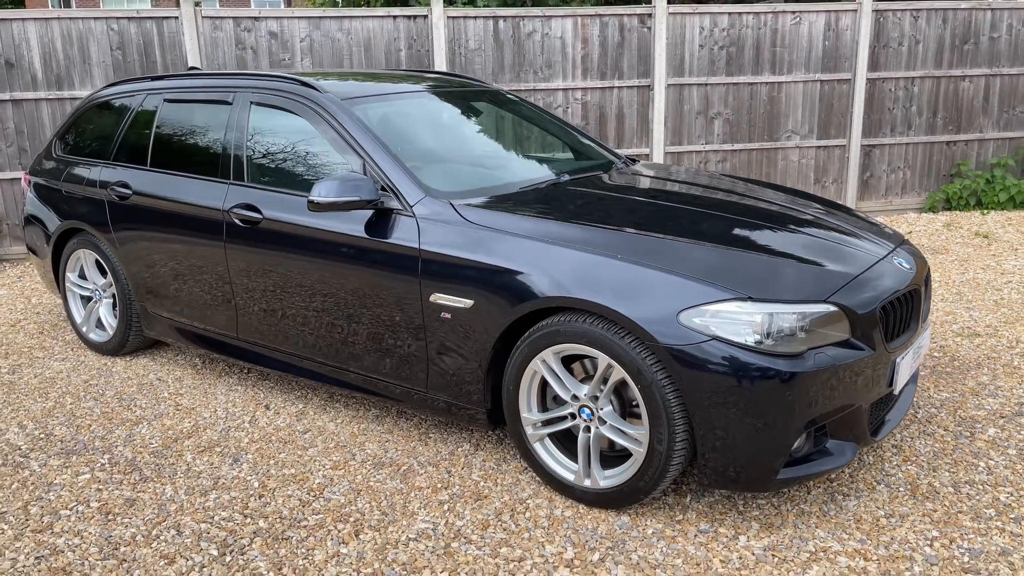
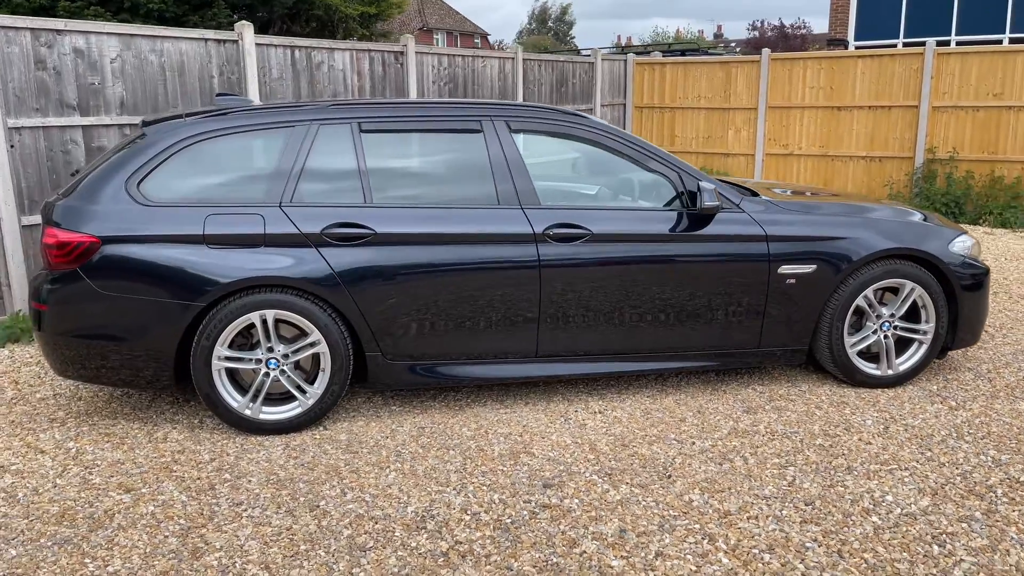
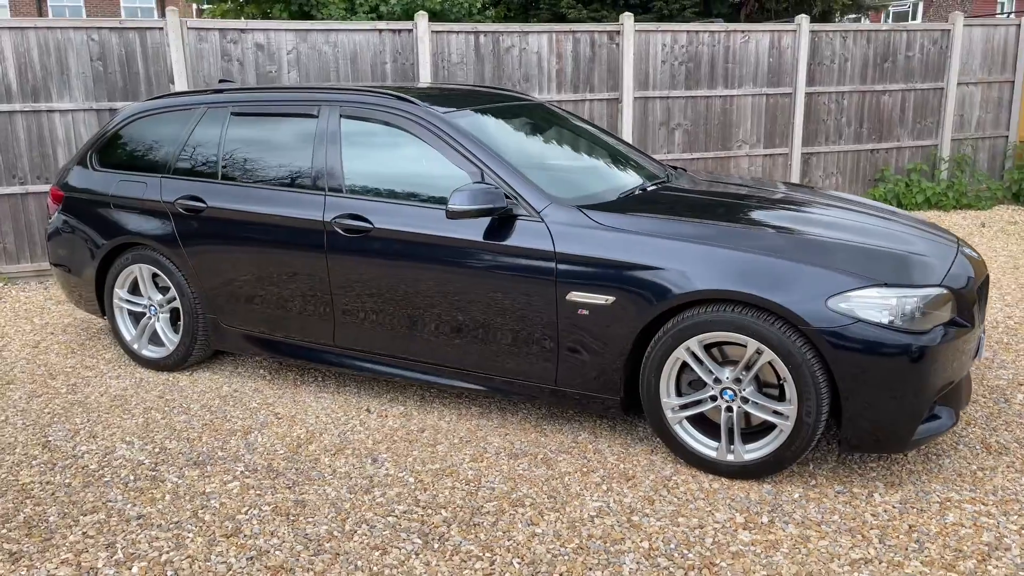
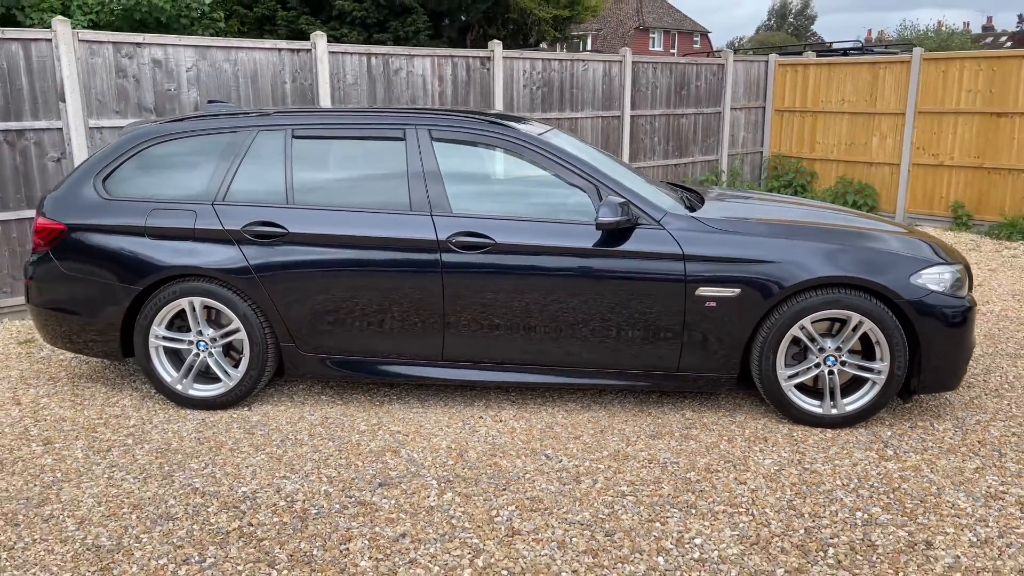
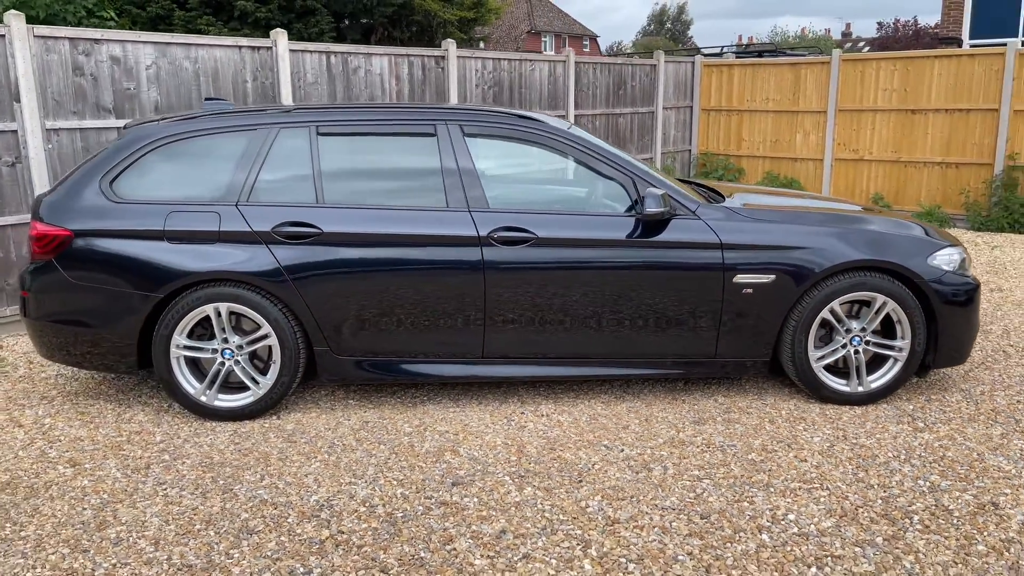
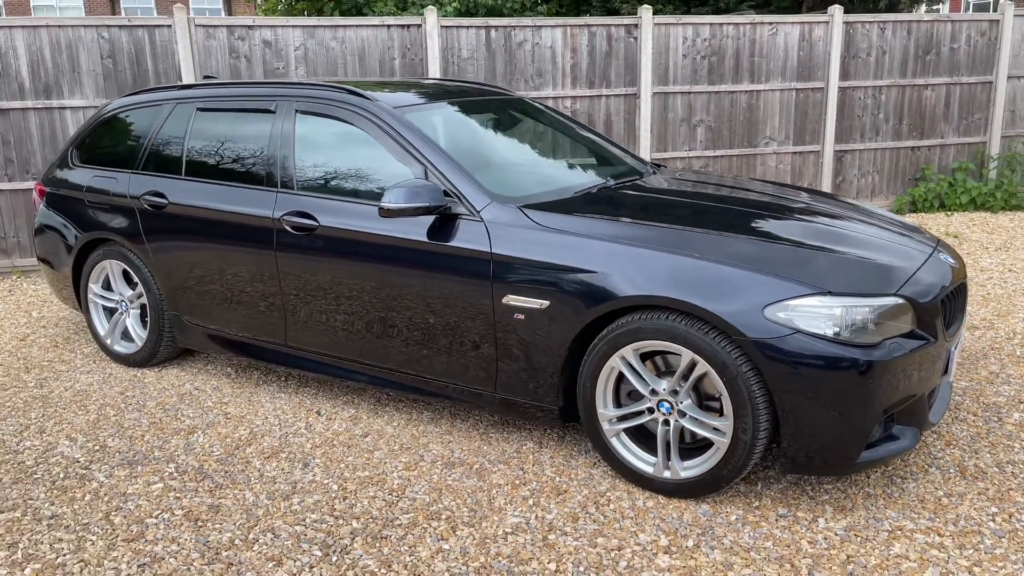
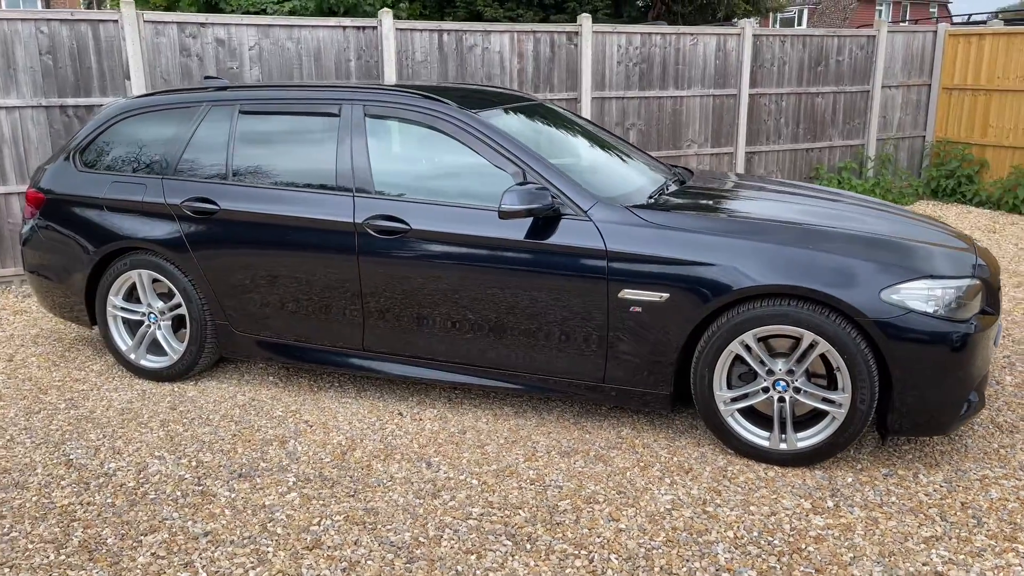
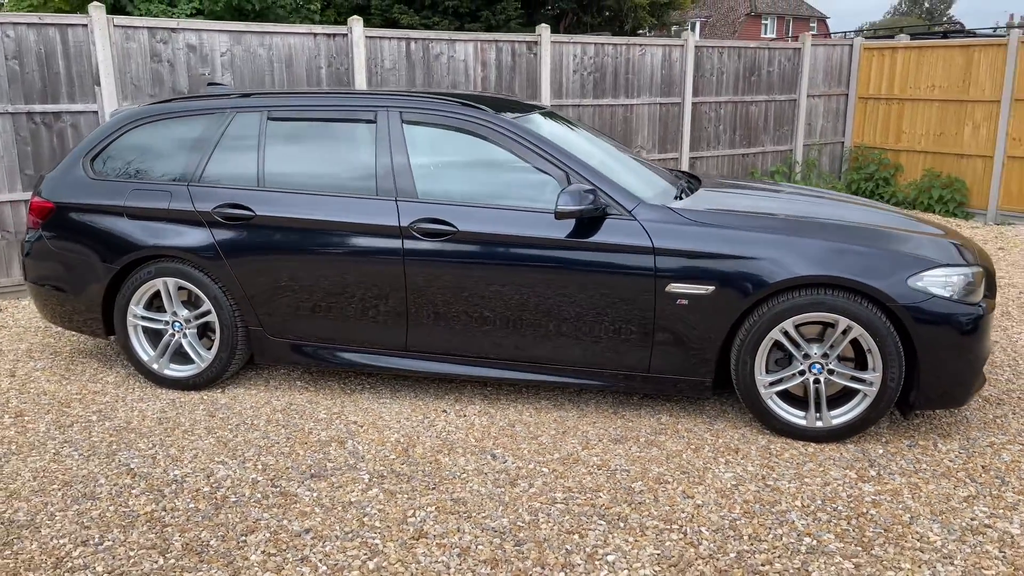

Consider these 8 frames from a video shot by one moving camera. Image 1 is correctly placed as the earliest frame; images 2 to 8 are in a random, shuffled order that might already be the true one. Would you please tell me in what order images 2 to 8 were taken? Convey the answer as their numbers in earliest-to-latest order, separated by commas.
6, 3, 7, 8, 4, 5, 2
